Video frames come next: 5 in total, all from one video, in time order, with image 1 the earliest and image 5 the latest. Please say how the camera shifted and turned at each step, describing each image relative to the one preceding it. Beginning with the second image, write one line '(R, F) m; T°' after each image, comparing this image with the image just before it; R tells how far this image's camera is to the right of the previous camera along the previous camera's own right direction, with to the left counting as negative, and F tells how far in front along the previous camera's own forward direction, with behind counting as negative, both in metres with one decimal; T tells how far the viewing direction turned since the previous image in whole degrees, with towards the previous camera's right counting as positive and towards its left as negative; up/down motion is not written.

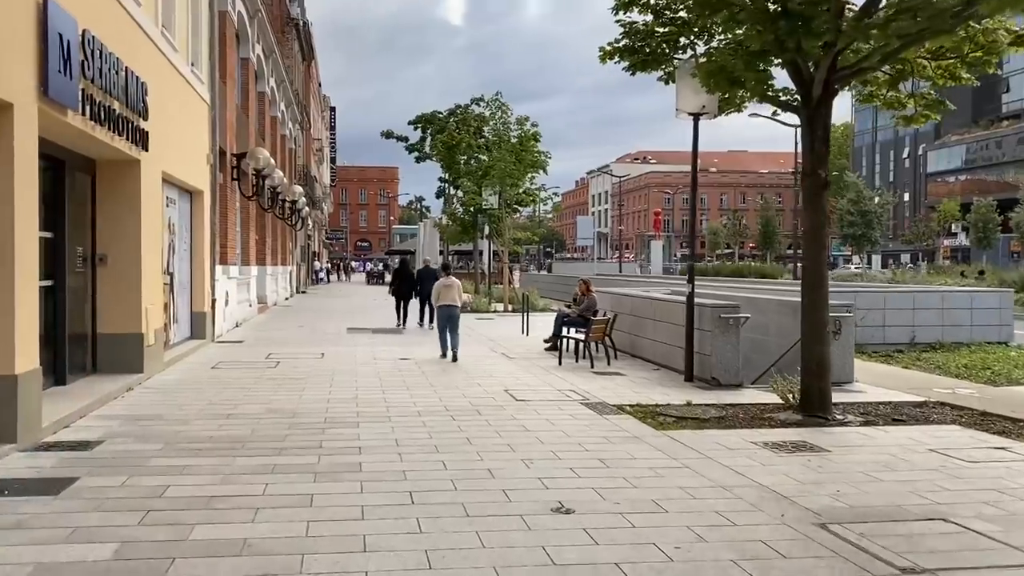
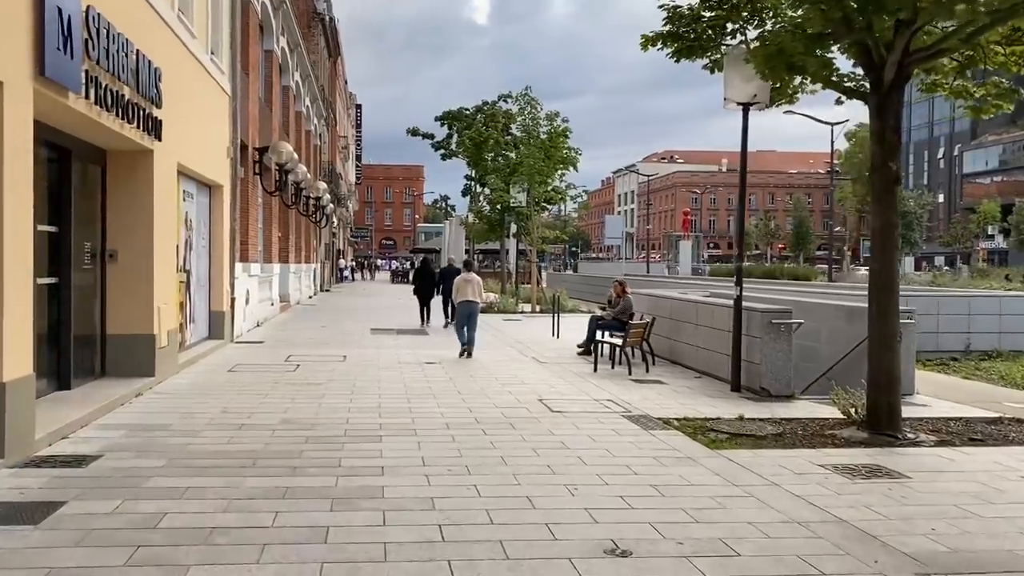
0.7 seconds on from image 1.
(-0.1, +0.8) m; -2°
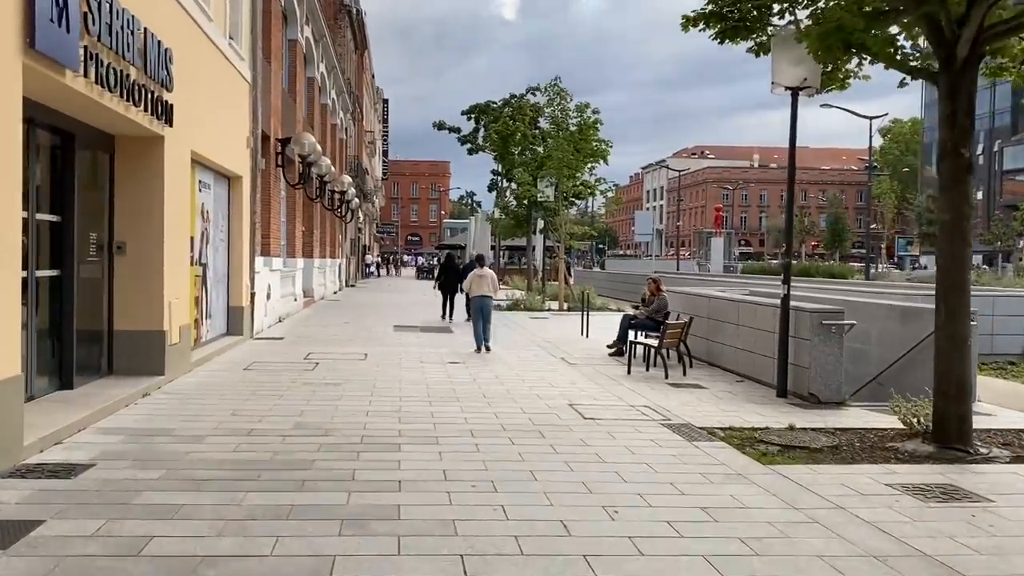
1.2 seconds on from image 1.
(0.0, +0.7) m; -2°
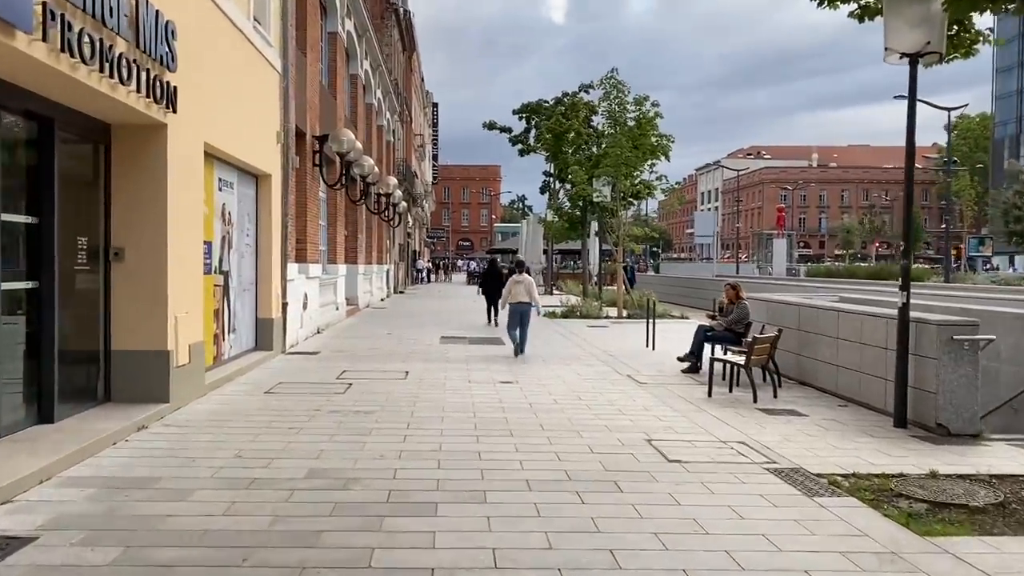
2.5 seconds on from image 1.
(-0.1, +1.6) m; -3°
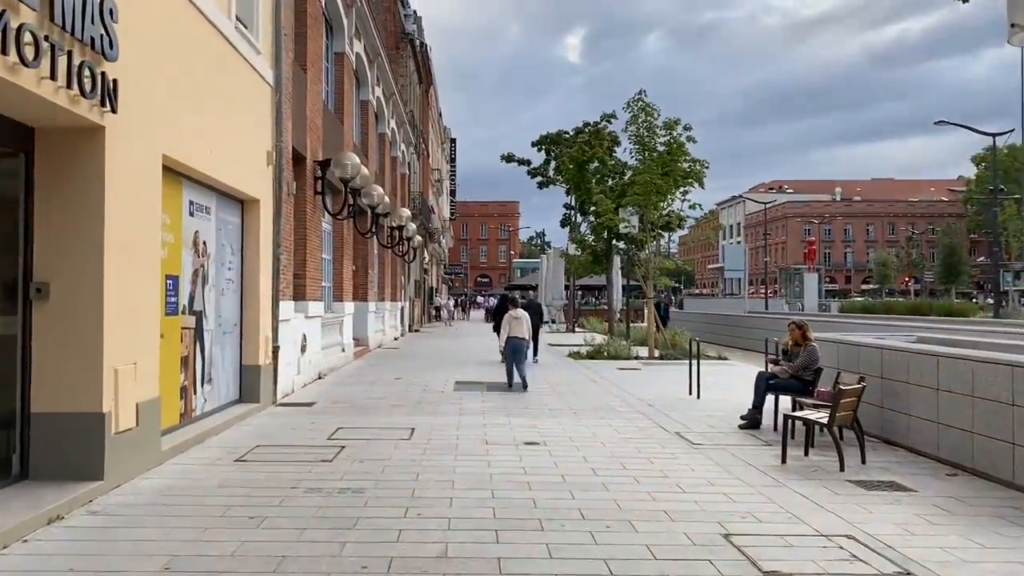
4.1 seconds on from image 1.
(-0.1, +1.9) m; -1°
